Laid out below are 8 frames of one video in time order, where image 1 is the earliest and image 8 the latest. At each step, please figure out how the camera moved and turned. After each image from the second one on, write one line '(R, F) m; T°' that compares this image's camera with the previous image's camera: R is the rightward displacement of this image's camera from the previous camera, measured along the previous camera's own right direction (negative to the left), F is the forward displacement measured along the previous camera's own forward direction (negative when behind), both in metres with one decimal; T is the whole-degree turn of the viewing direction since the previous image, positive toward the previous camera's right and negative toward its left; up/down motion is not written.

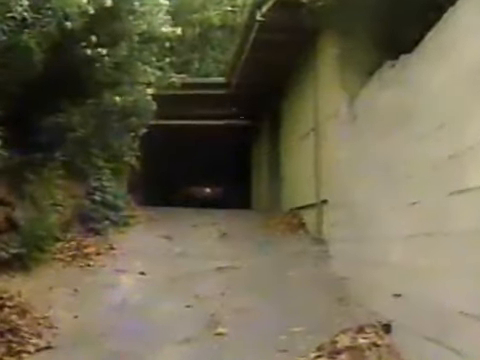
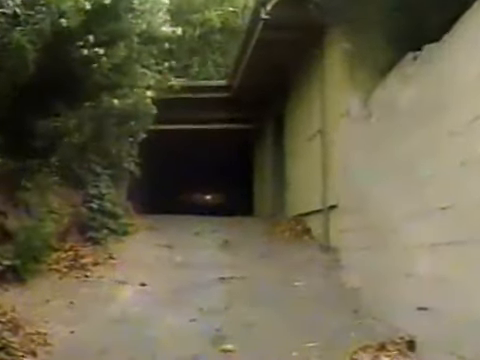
(-0.1, +0.4) m; 0°
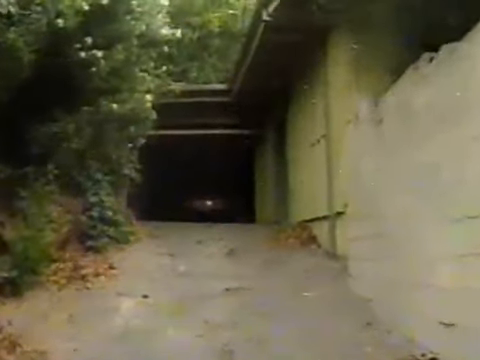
(-0.1, +0.3) m; 0°
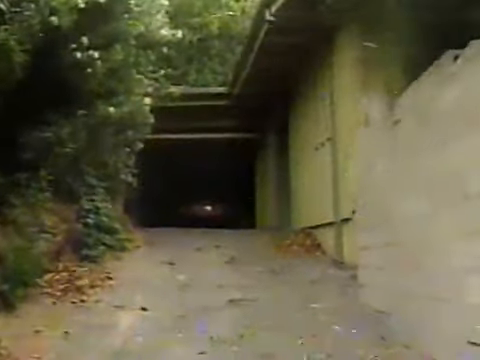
(-0.1, +0.3) m; 0°
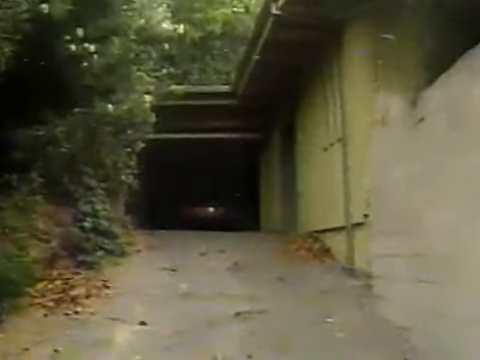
(0.0, +0.5) m; 0°
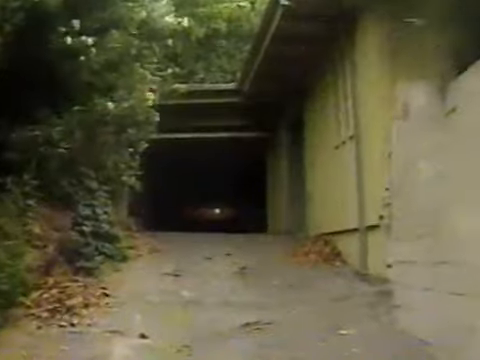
(0.0, +0.4) m; -1°
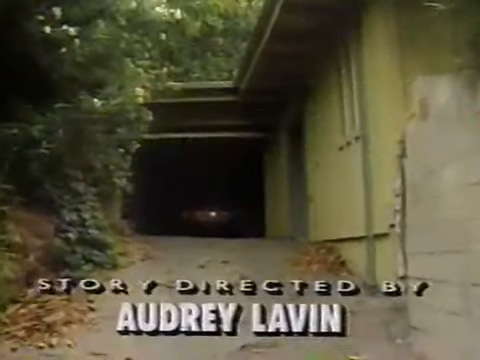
(0.0, +0.6) m; 0°
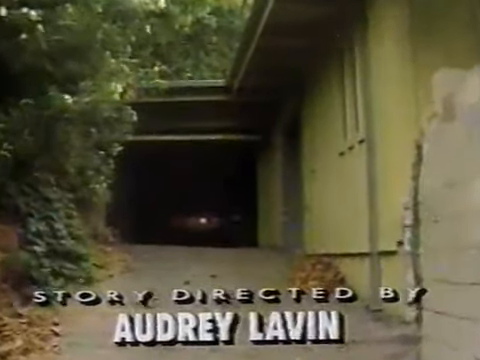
(0.0, +0.8) m; +1°
